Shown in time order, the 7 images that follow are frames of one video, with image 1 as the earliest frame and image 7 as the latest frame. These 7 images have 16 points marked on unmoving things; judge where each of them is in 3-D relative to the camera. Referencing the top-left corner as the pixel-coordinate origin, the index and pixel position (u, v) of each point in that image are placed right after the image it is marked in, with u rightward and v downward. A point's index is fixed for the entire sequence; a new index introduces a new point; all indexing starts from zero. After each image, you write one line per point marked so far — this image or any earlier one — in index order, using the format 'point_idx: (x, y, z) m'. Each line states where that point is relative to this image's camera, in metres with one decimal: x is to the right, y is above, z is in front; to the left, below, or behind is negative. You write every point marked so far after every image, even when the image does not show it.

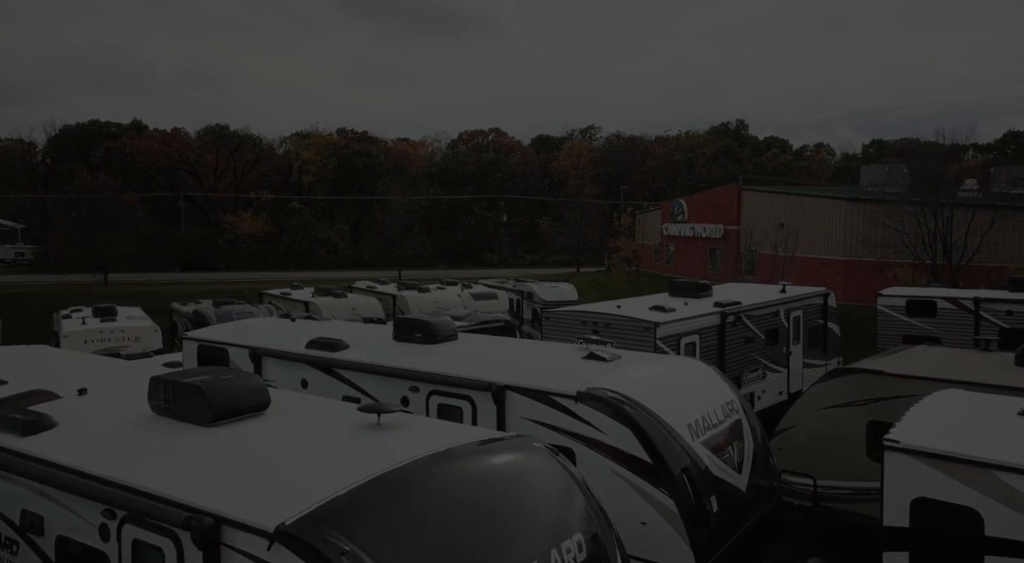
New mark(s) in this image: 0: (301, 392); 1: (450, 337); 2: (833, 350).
0: (-2.1, -1.1, +8.3) m
1: (-0.6, -0.6, +8.5) m
2: (+5.4, -1.2, +14.0) m
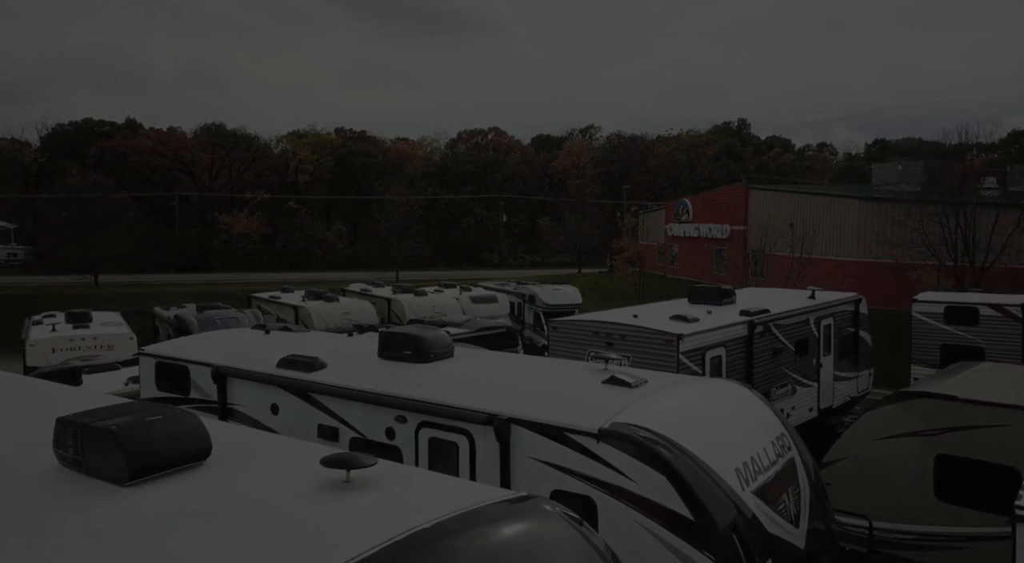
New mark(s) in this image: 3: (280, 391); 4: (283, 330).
0: (-2.1, -1.2, +7.1) m
1: (-0.6, -0.6, +7.3) m
2: (+5.4, -1.2, +12.9) m
3: (-1.9, -0.9, +7.0) m
4: (-2.6, -0.5, +9.4) m
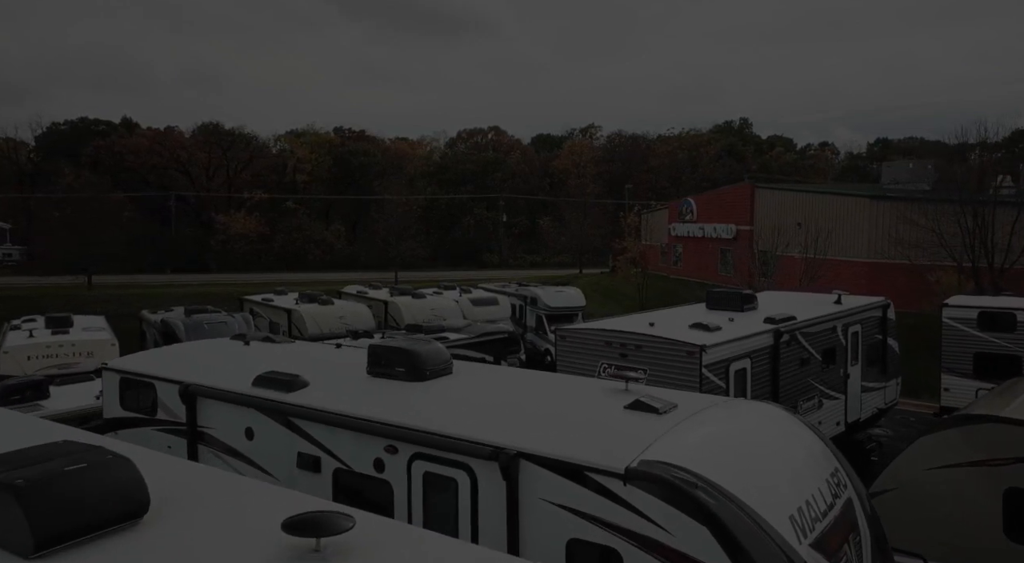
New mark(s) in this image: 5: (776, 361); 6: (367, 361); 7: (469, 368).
0: (-2.0, -1.2, +6.3) m
1: (-0.5, -0.7, +6.5) m
2: (+5.5, -1.3, +12.0) m
3: (-1.9, -1.0, +6.2) m
4: (-2.5, -0.6, +8.5) m
5: (+2.9, -0.9, +9.2) m
6: (-1.2, -0.6, +6.8) m
7: (-0.4, -0.7, +6.9) m
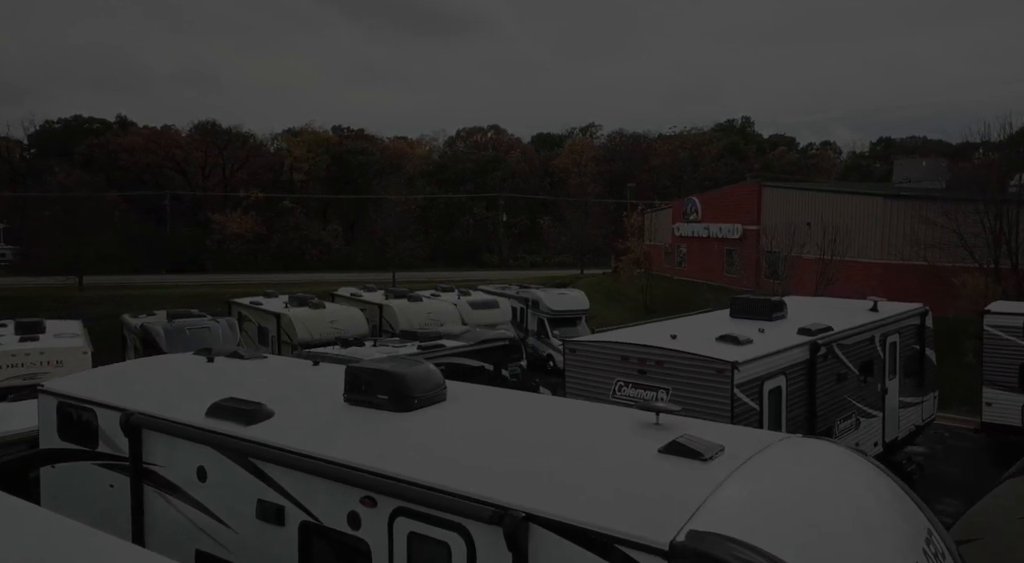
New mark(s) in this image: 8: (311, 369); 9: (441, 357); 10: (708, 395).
0: (-2.0, -1.3, +5.3) m
1: (-0.5, -0.7, +5.4) m
2: (+5.5, -1.3, +11.0) m
3: (-1.9, -1.0, +5.2) m
4: (-2.5, -0.7, +7.5) m
5: (+2.9, -0.9, +8.1) m
6: (-1.1, -0.7, +5.8) m
7: (-0.3, -0.8, +5.9) m
8: (-1.7, -0.7, +7.0) m
9: (-1.2, -1.2, +13.8) m
10: (+1.7, -1.0, +7.1) m
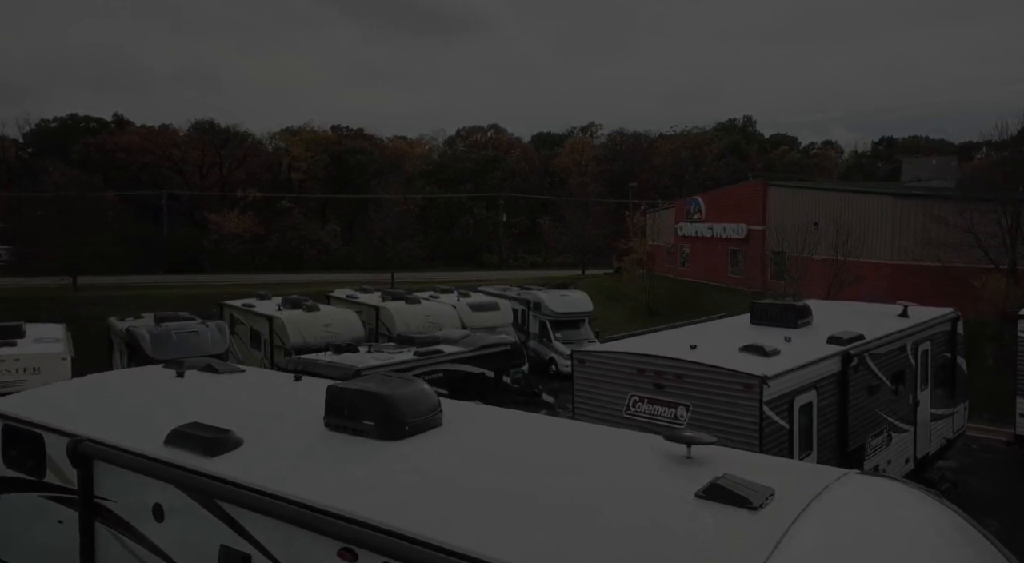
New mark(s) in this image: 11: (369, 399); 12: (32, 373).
0: (-1.9, -1.3, +4.6) m
1: (-0.5, -0.8, +4.7) m
2: (+5.5, -1.4, +10.3) m
3: (-1.8, -1.1, +4.5) m
4: (-2.5, -0.7, +6.8) m
5: (+2.9, -1.0, +7.4) m
6: (-1.1, -0.7, +5.1) m
7: (-0.3, -0.8, +5.2) m
8: (-1.7, -0.8, +6.3) m
9: (-1.1, -1.3, +13.1) m
10: (+1.7, -1.0, +6.4) m
11: (-0.8, -0.6, +4.6) m
12: (-7.4, -1.4, +13.0) m
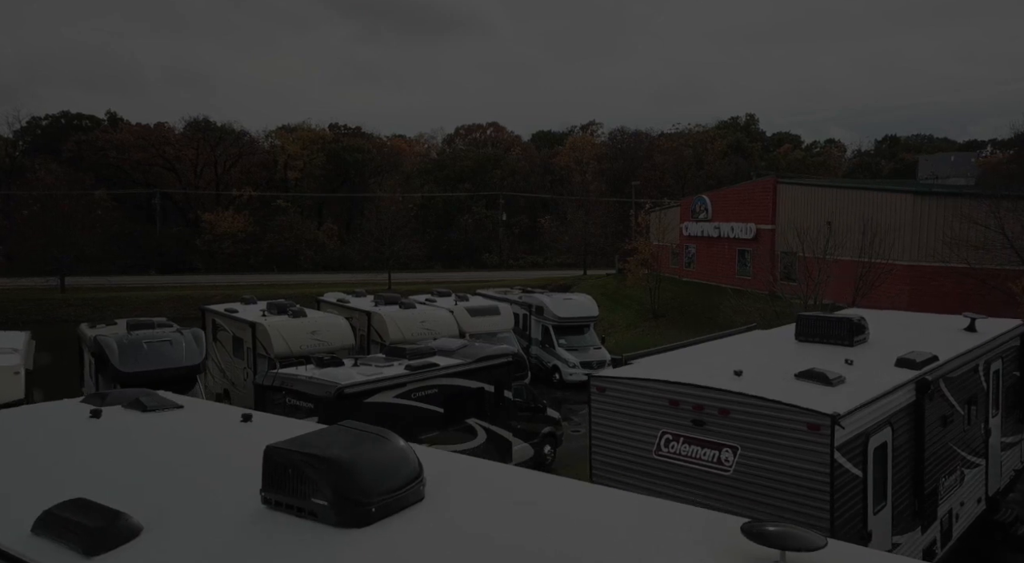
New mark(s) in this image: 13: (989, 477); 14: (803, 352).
0: (-1.9, -1.4, +3.3) m
1: (-0.4, -0.9, +3.4) m
2: (+5.5, -1.5, +9.0) m
3: (-1.8, -1.2, +3.2) m
4: (-2.4, -0.8, +5.5) m
5: (+3.0, -1.1, +6.1) m
6: (-1.1, -0.8, +3.8) m
7: (-0.3, -0.9, +3.9) m
8: (-1.6, -0.8, +5.0) m
9: (-1.1, -1.4, +11.8) m
10: (+1.7, -1.1, +5.1) m
11: (-0.7, -0.7, +3.3) m
12: (-7.4, -1.5, +11.7) m
13: (+4.4, -1.8, +7.7) m
14: (+2.4, -0.6, +6.9) m
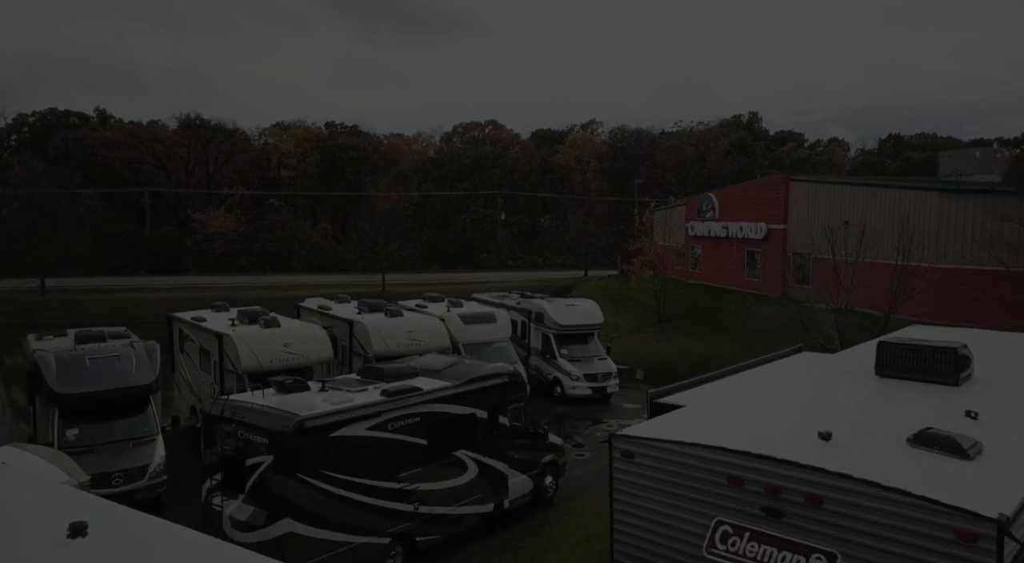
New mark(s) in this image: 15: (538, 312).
0: (-2.0, -1.5, +1.5) m
1: (-0.5, -1.0, +1.7) m
2: (+5.5, -1.6, +7.2) m
3: (-1.8, -1.3, +1.4) m
4: (-2.5, -0.9, +3.7) m
5: (+2.9, -1.2, +4.3) m
6: (-1.1, -0.9, +2.0) m
7: (-0.3, -1.0, +2.1) m
8: (-1.7, -0.9, +3.2) m
9: (-1.2, -1.5, +10.0) m
10: (+1.7, -1.2, +3.4) m
11: (-0.8, -0.8, +1.6) m
12: (-7.5, -1.6, +9.9) m
13: (+4.3, -1.9, +6.0) m
14: (+2.4, -0.7, +5.1) m
15: (+0.6, -0.7, +19.7) m
